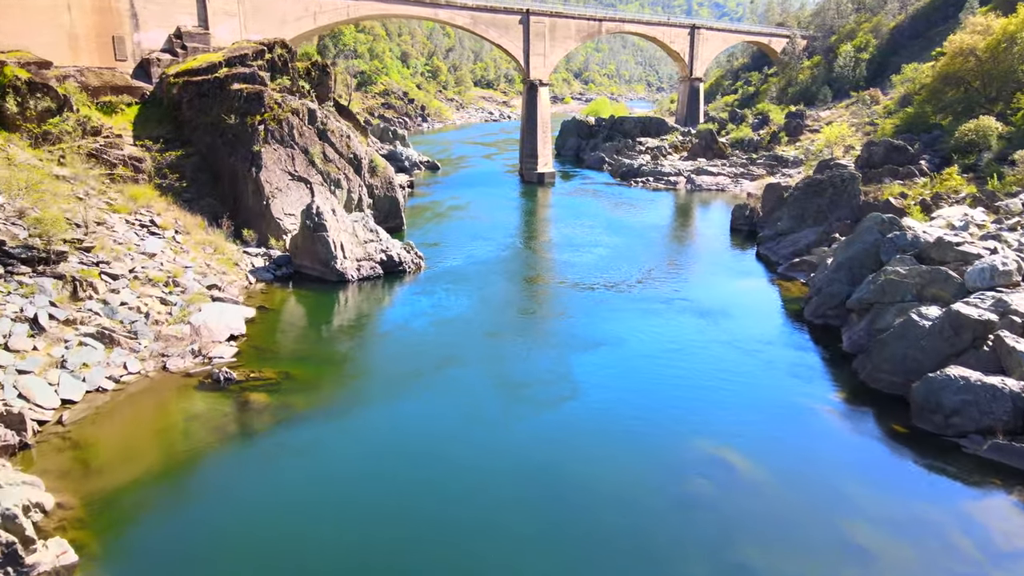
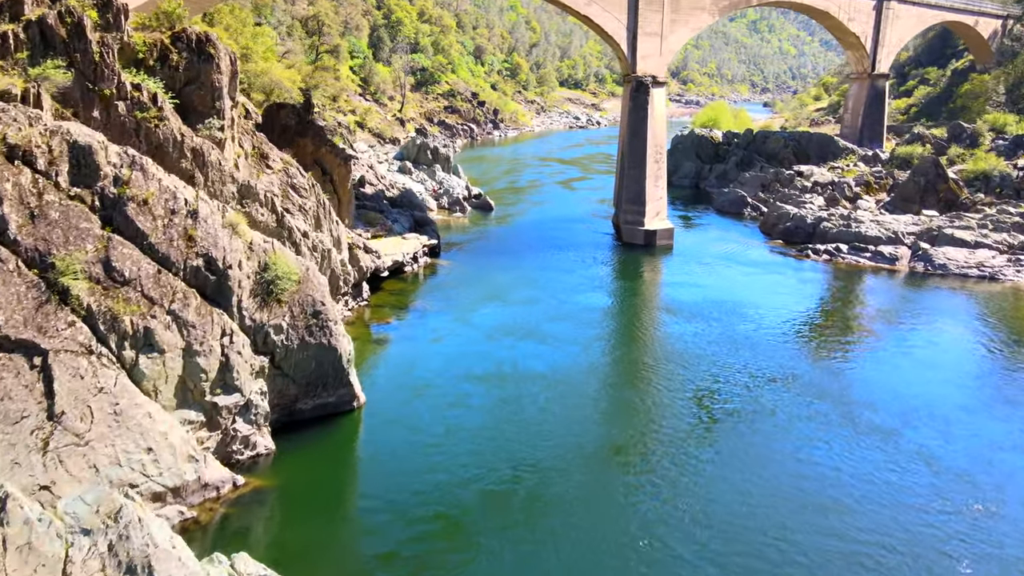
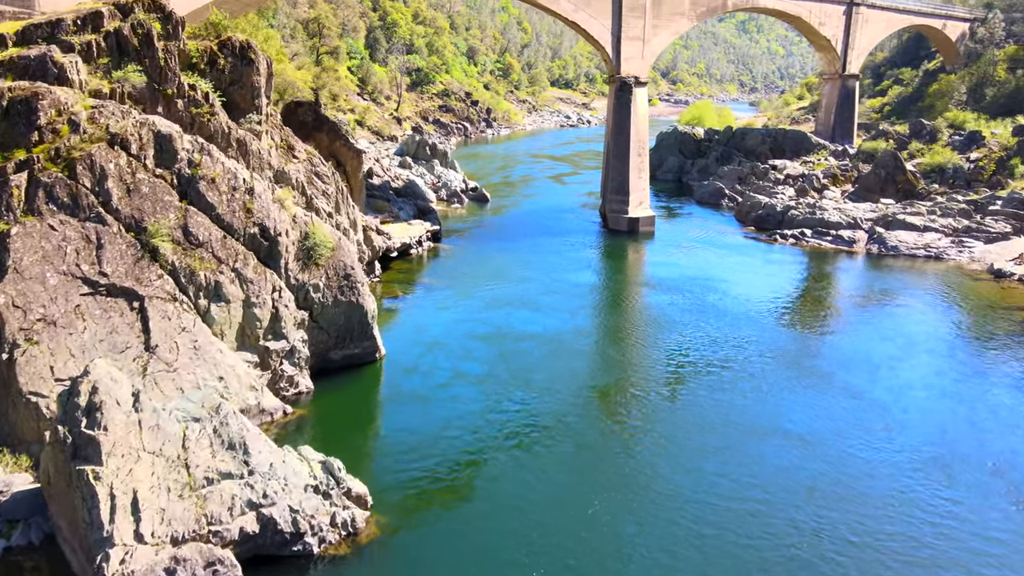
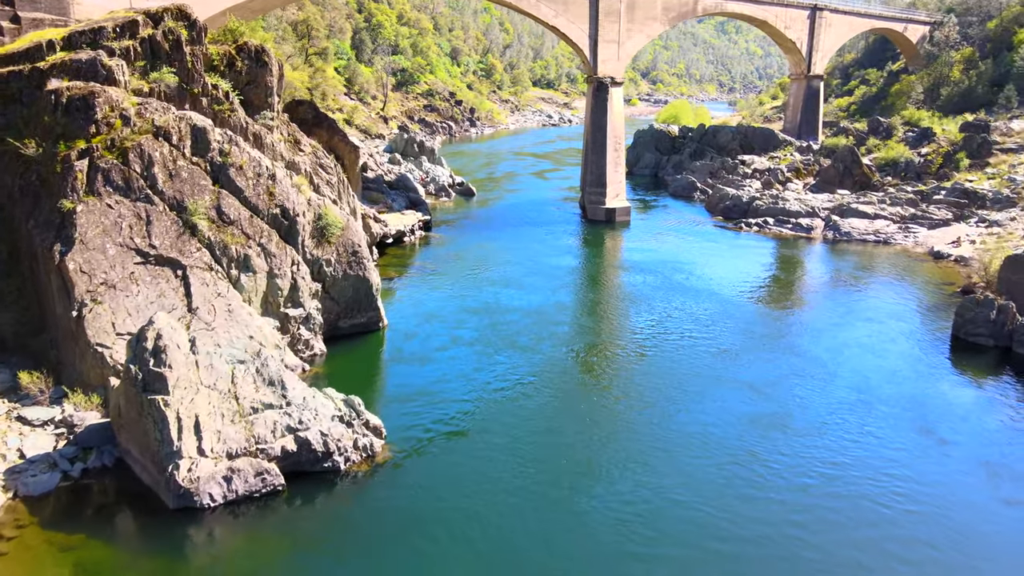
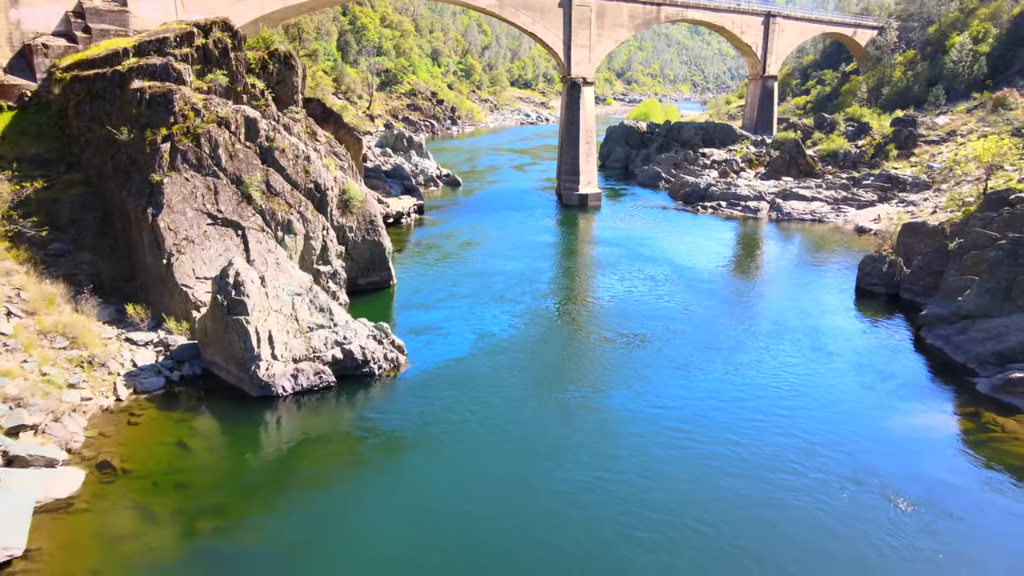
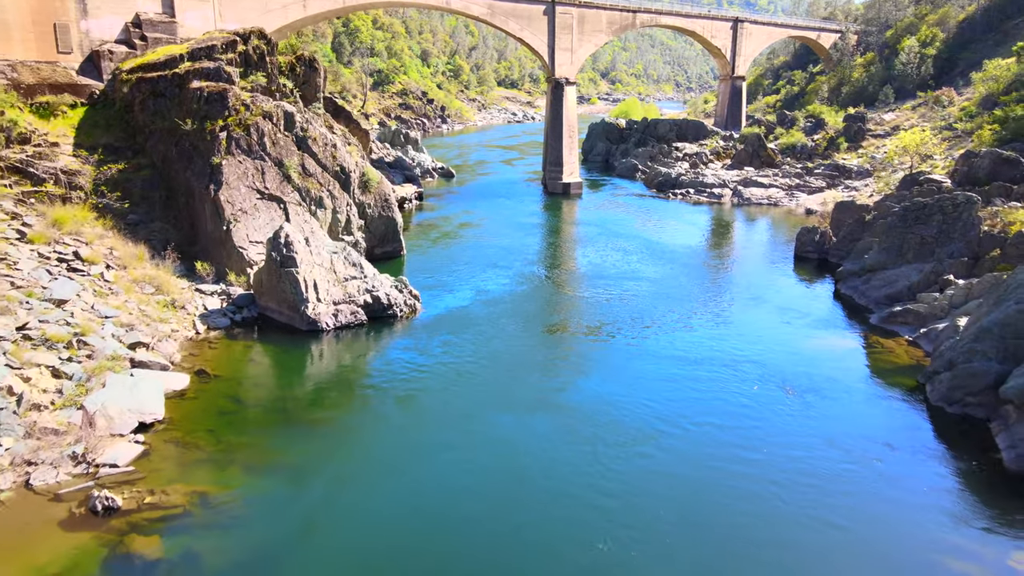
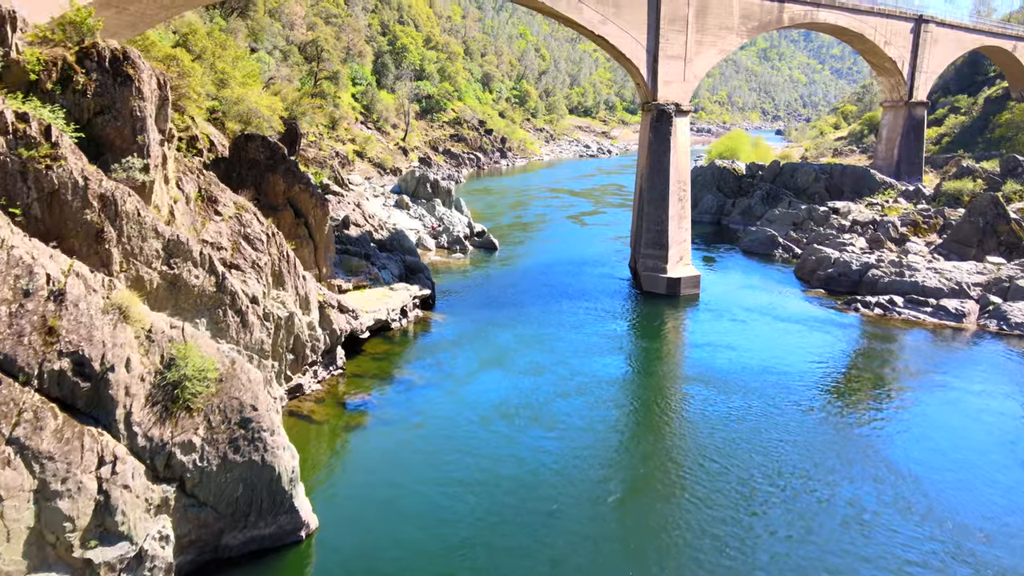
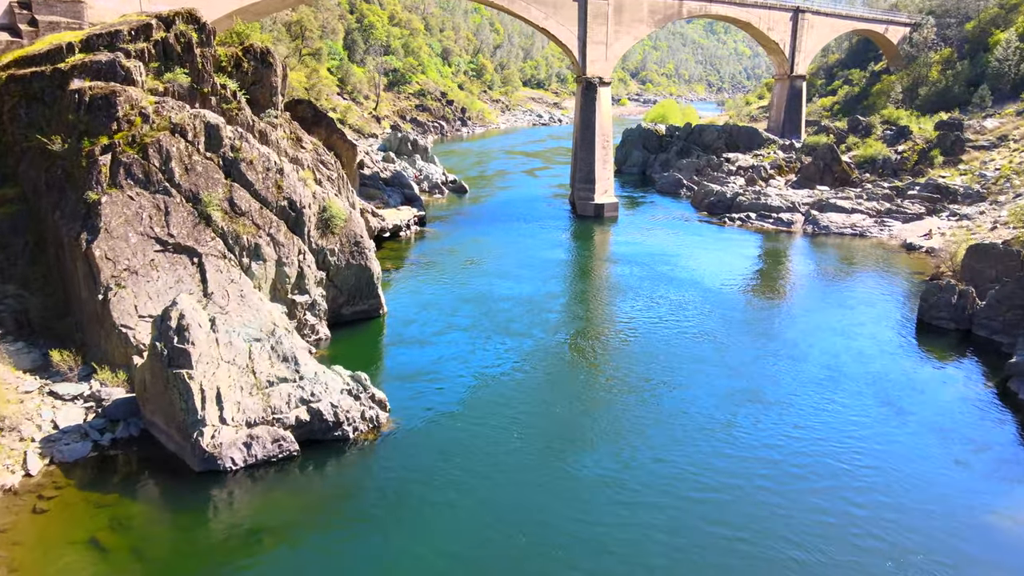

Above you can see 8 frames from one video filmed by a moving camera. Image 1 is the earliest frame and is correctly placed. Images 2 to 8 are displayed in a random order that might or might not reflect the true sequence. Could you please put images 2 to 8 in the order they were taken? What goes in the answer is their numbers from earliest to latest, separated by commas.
6, 5, 8, 4, 3, 2, 7
